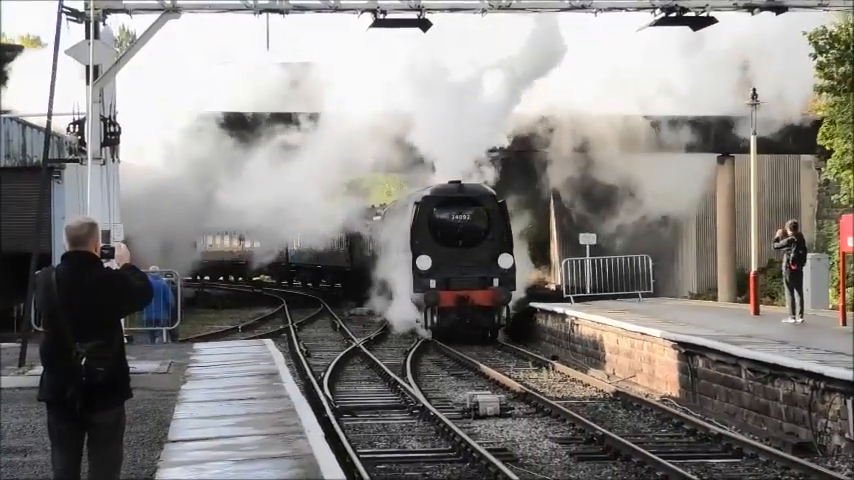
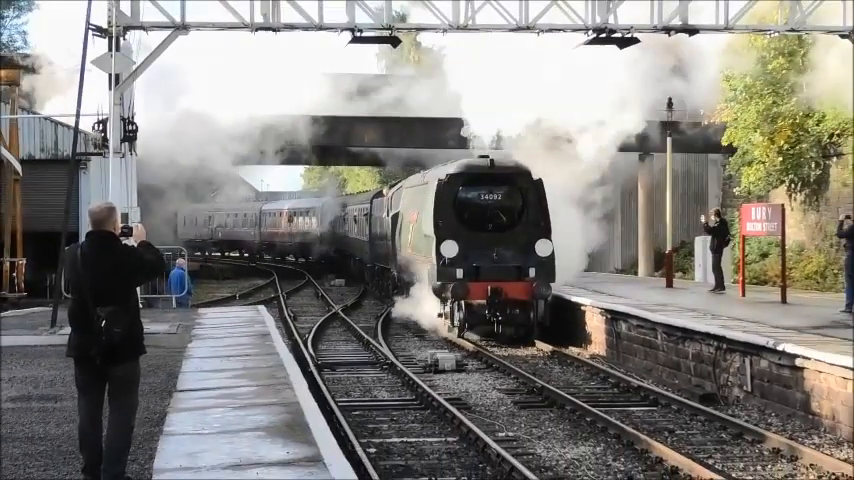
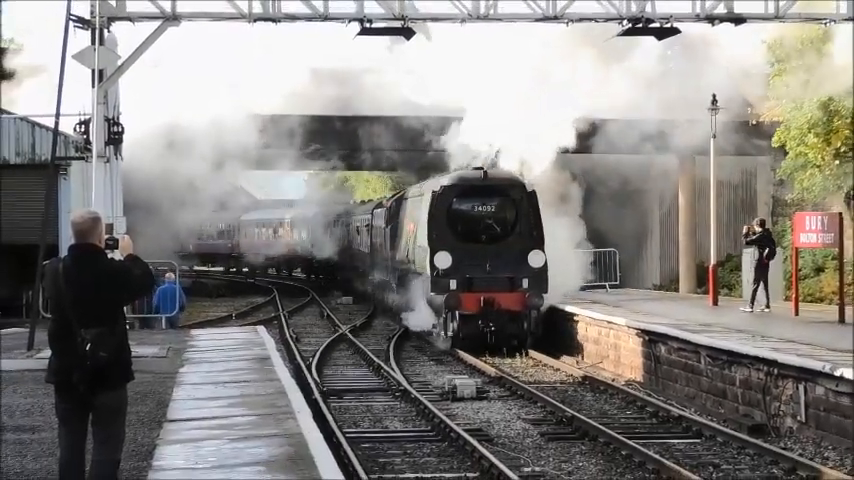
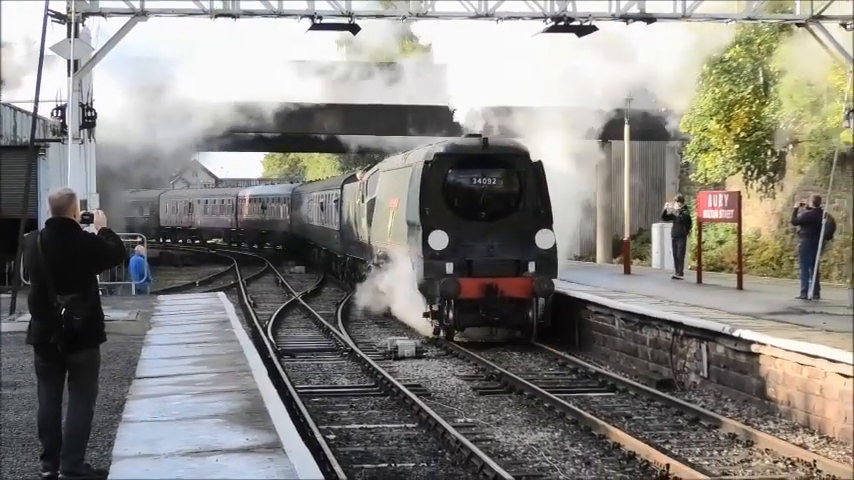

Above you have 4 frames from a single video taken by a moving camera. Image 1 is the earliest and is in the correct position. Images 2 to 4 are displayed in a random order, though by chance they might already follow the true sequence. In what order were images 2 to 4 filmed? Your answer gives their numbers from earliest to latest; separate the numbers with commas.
3, 2, 4
